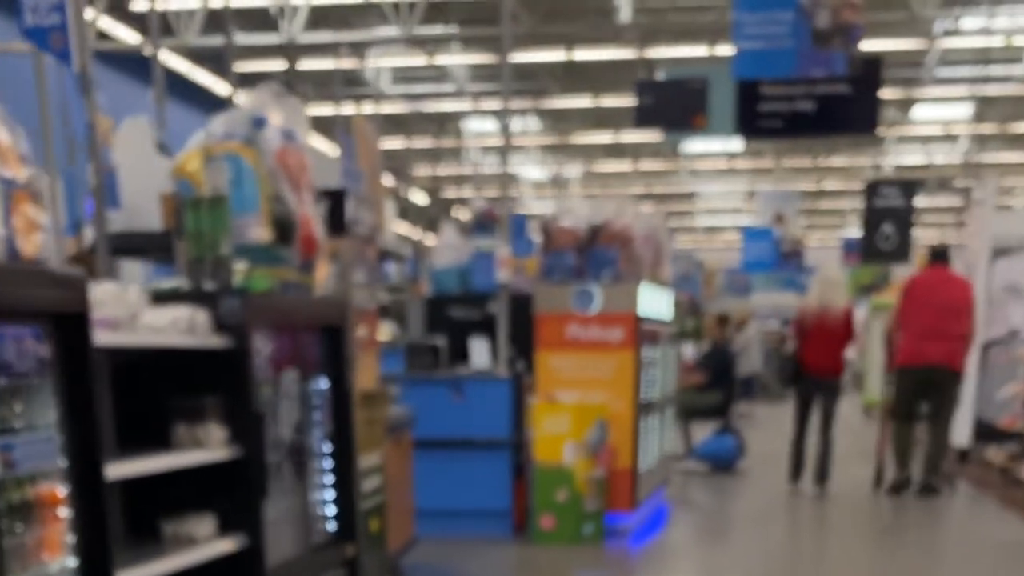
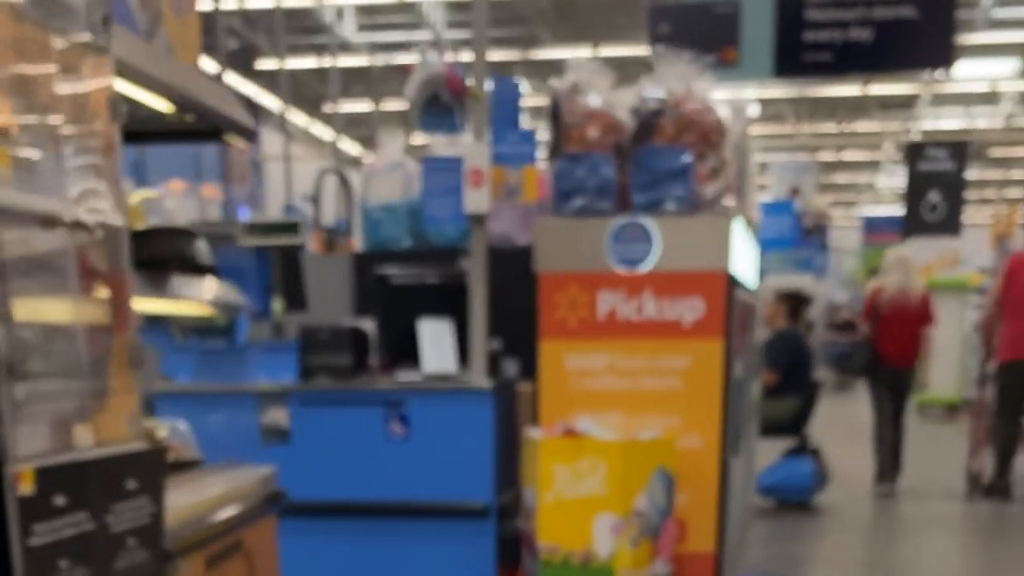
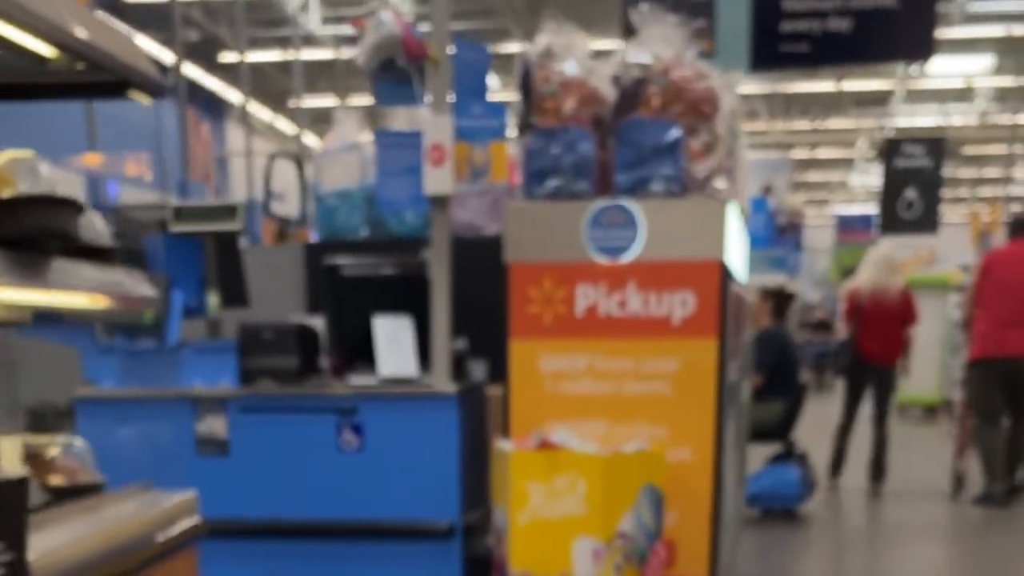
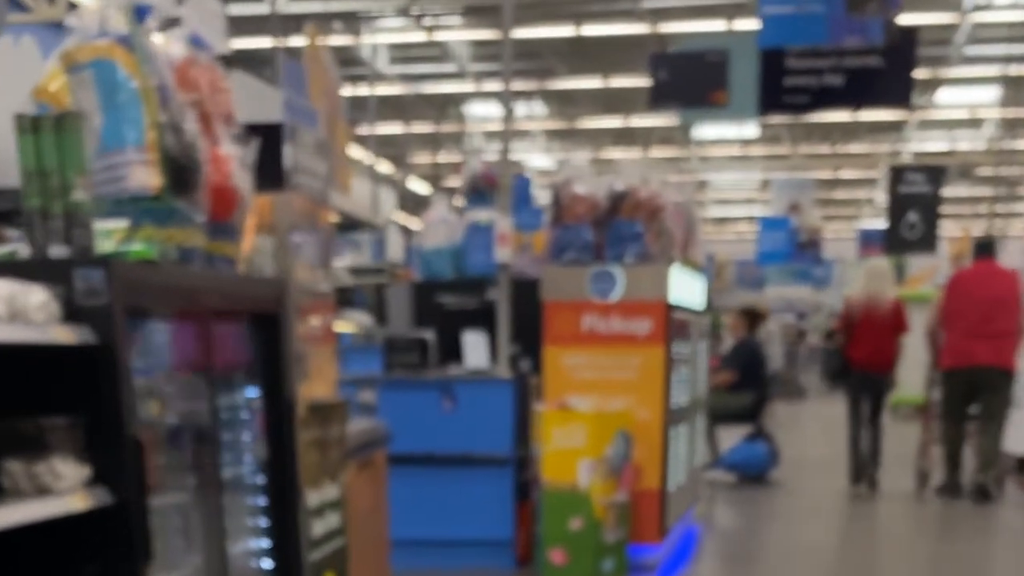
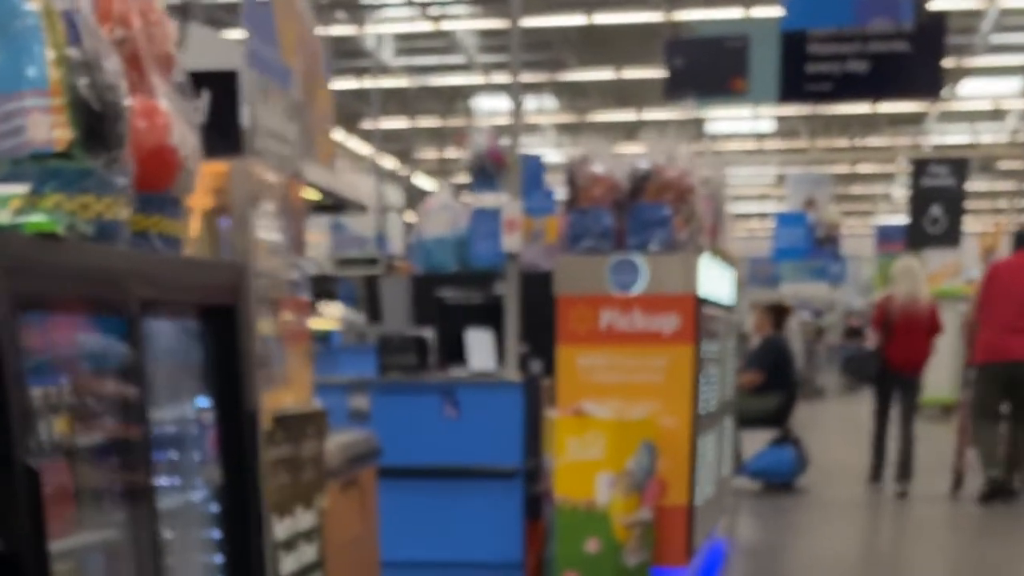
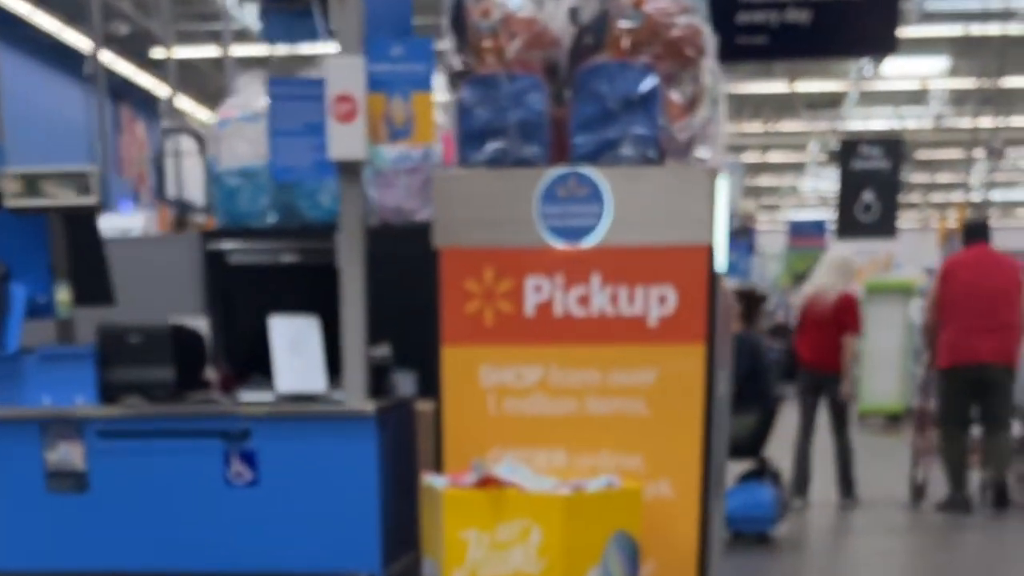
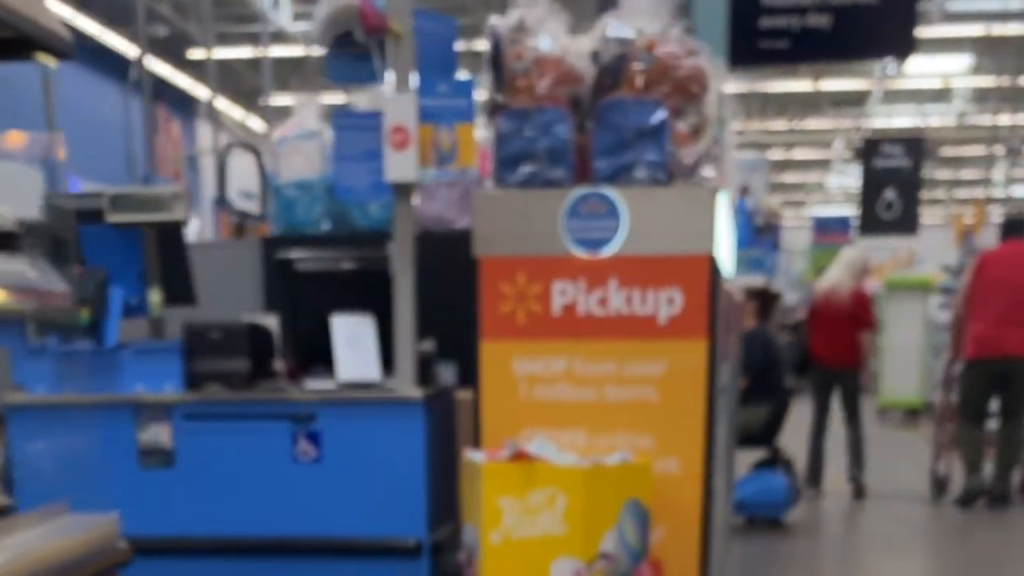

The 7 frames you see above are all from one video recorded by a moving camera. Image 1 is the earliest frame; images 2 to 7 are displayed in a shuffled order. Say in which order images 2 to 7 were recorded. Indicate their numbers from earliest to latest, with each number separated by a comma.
4, 5, 2, 3, 7, 6
